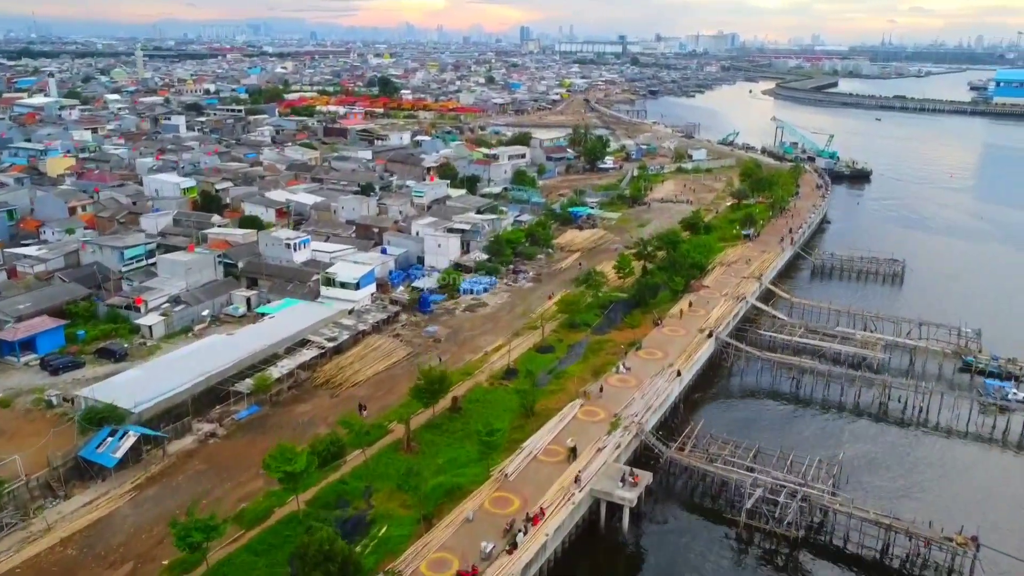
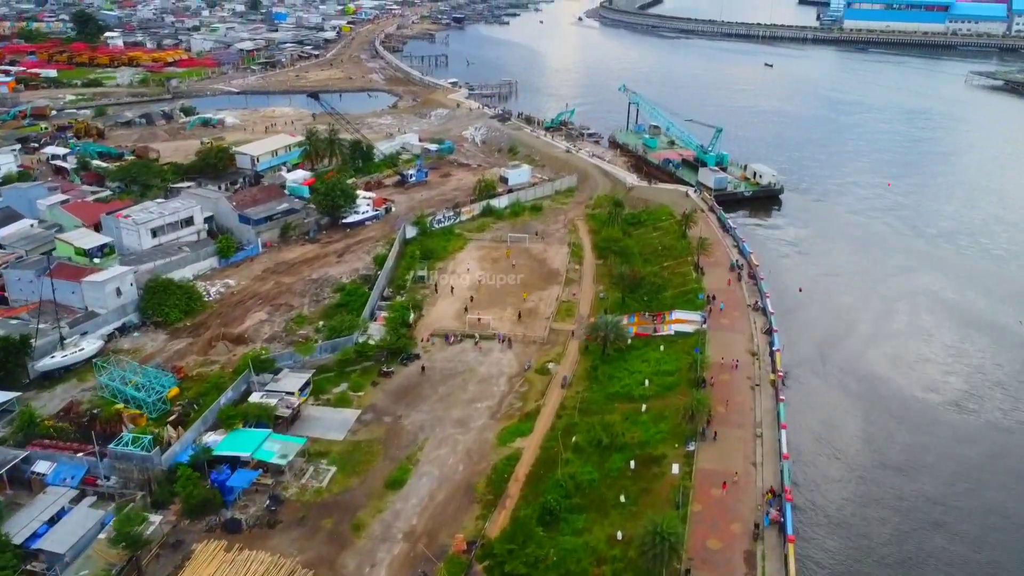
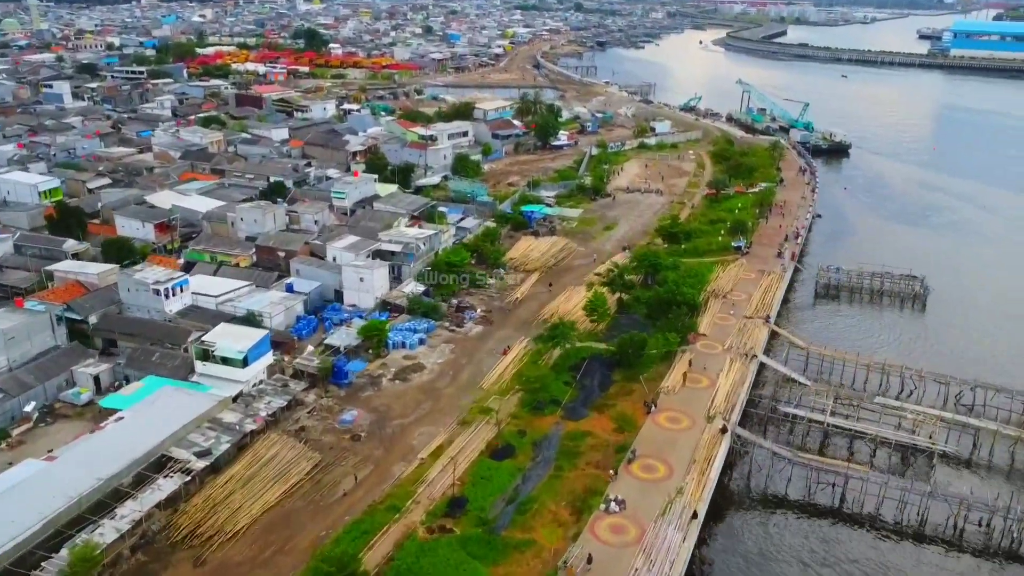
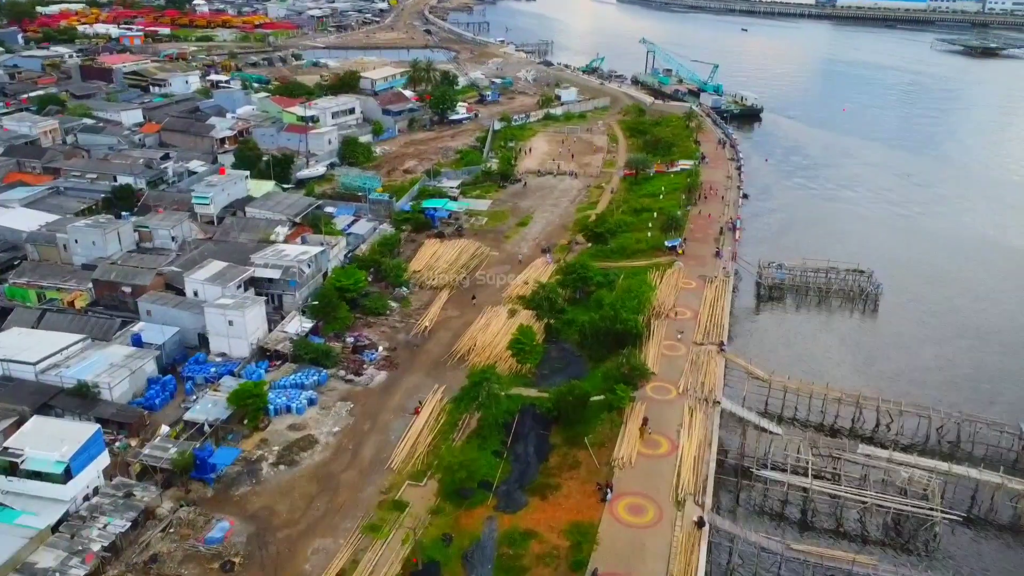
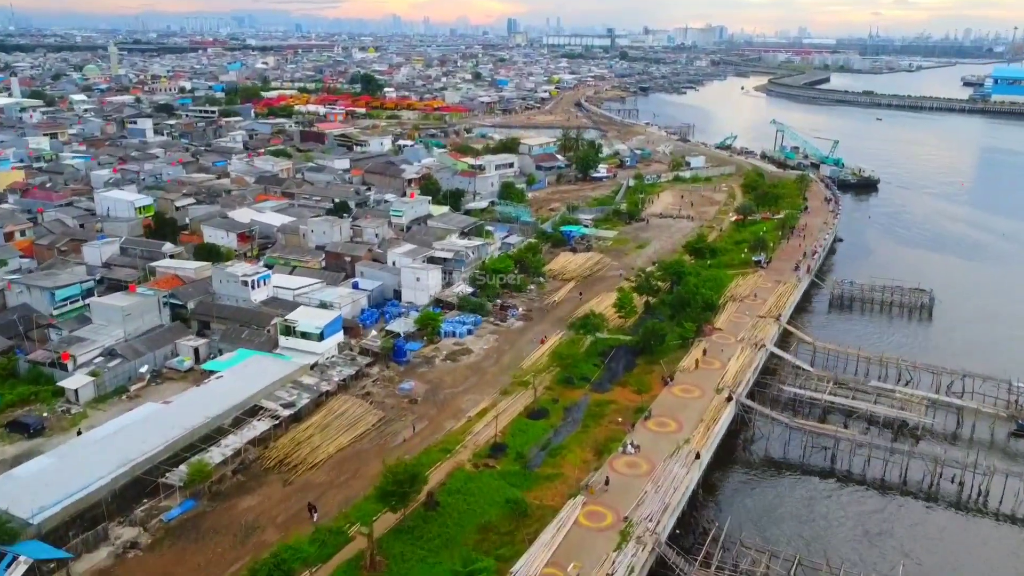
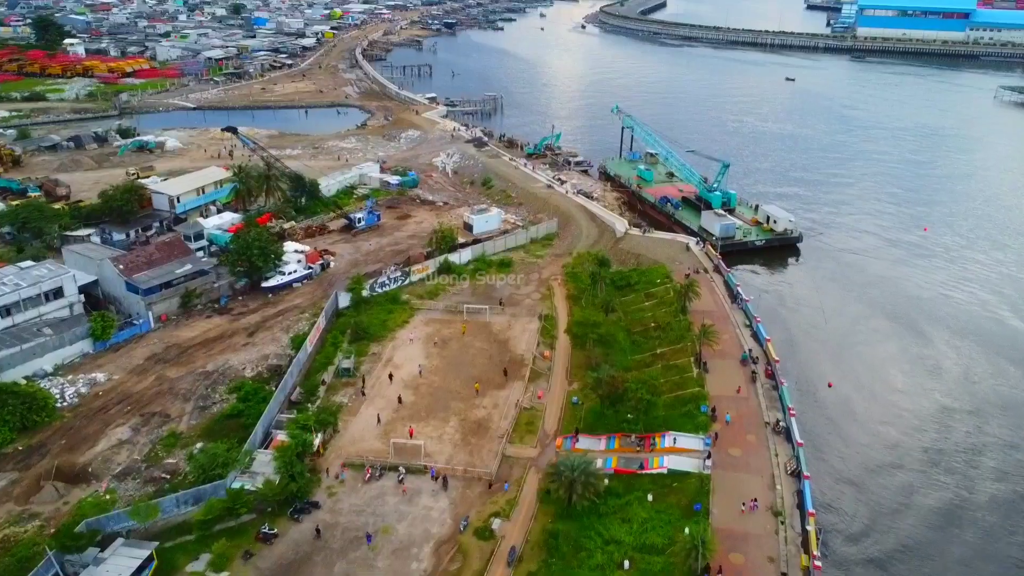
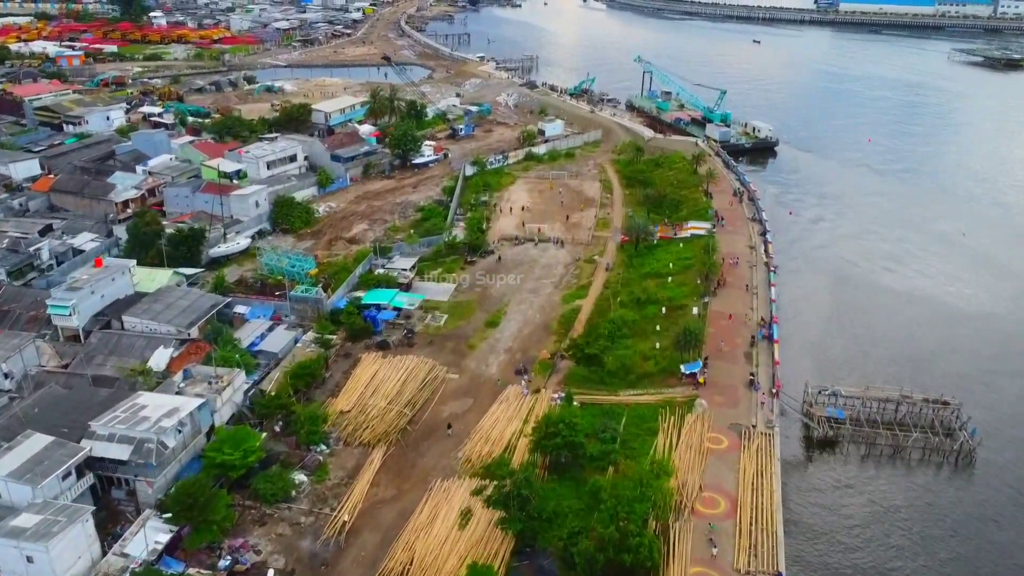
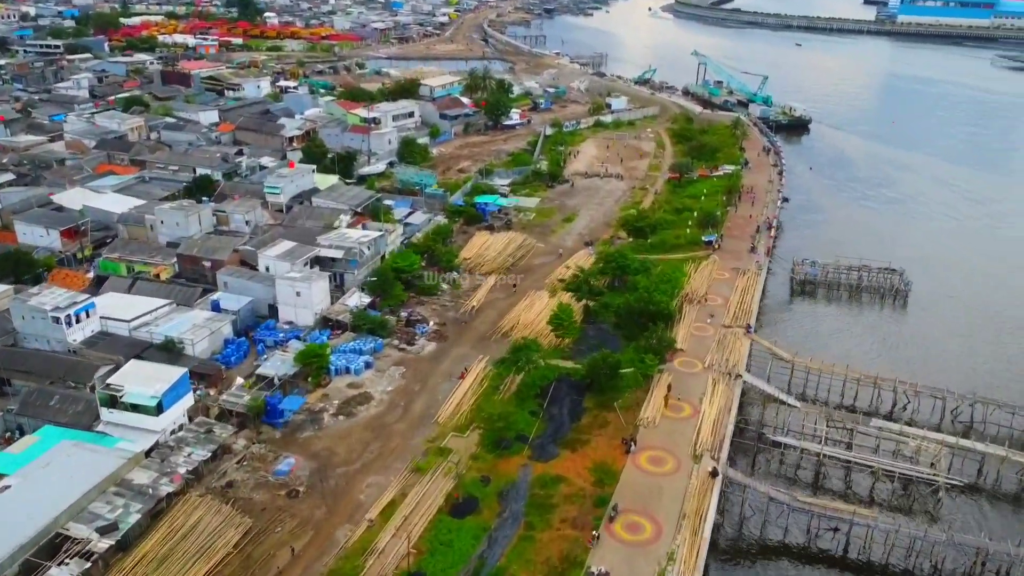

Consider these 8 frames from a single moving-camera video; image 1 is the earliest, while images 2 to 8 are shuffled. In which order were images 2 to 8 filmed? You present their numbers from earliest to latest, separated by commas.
5, 3, 8, 4, 7, 2, 6
